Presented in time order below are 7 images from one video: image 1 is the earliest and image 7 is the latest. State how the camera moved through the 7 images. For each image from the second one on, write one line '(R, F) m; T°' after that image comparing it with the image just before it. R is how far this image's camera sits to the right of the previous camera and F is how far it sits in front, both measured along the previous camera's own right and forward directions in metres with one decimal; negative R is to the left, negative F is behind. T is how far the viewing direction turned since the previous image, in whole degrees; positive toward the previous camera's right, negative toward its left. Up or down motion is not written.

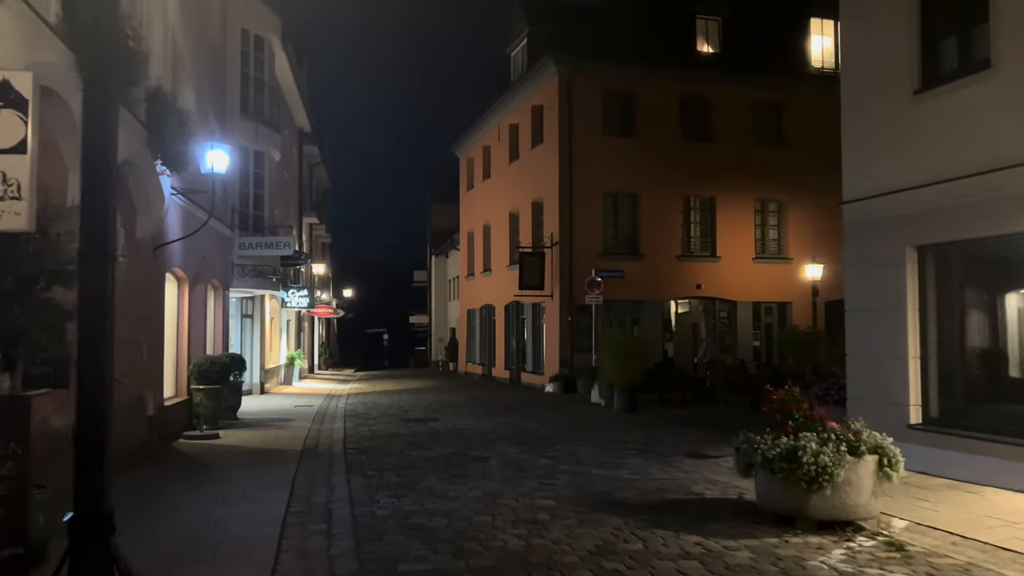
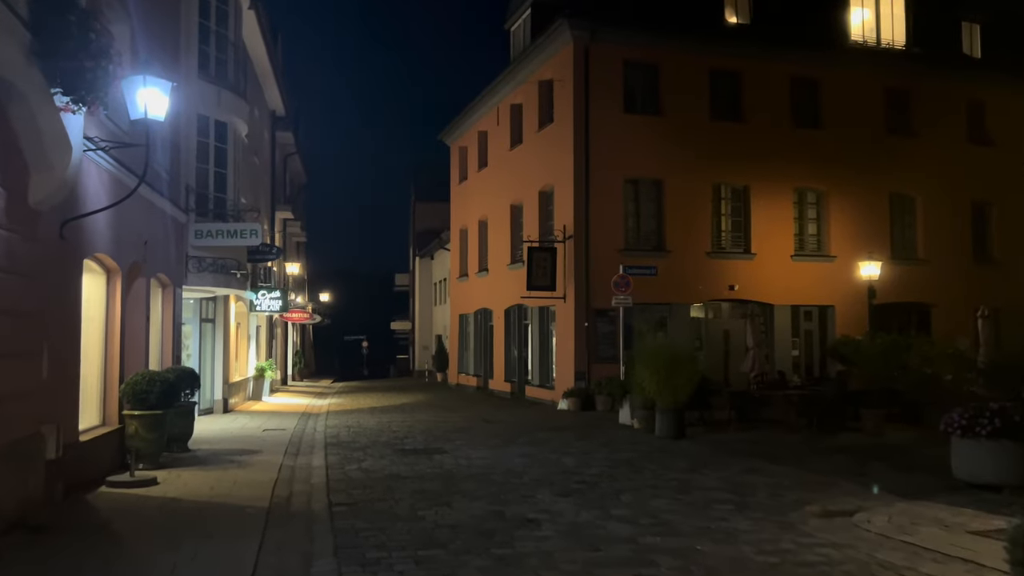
(-0.8, +3.5) m; +2°
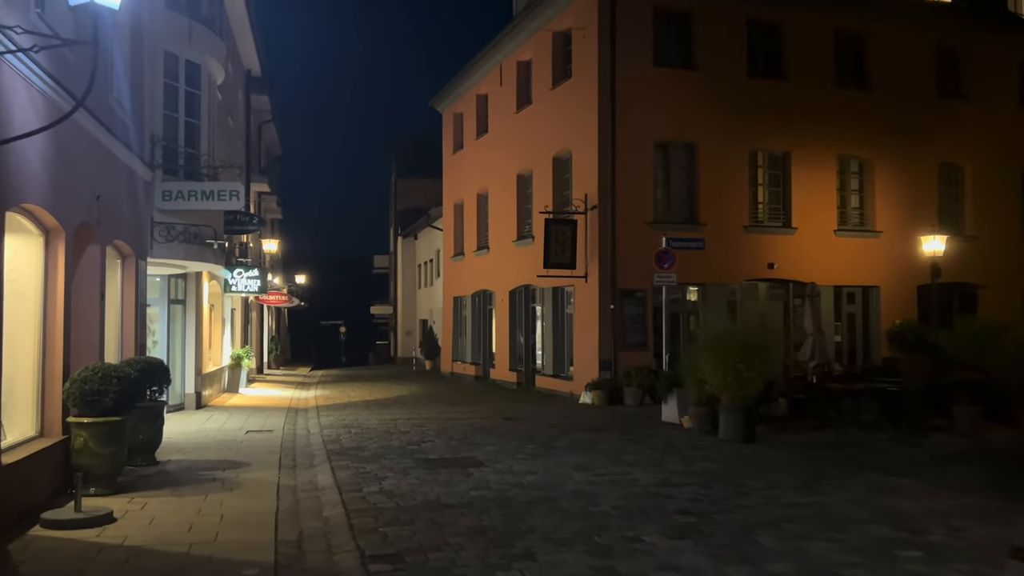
(-1.0, +2.6) m; +2°
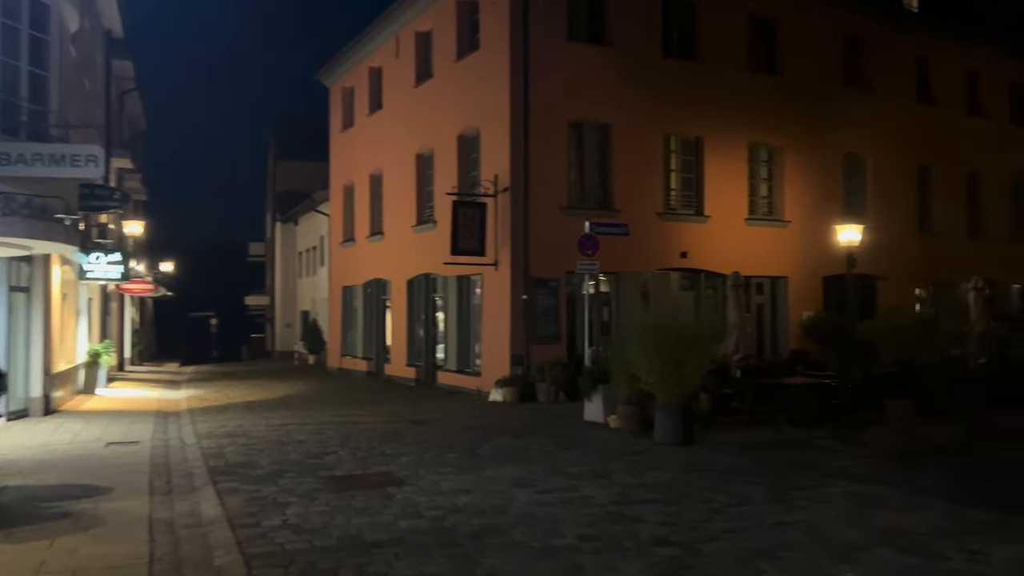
(-0.5, +1.6) m; +8°
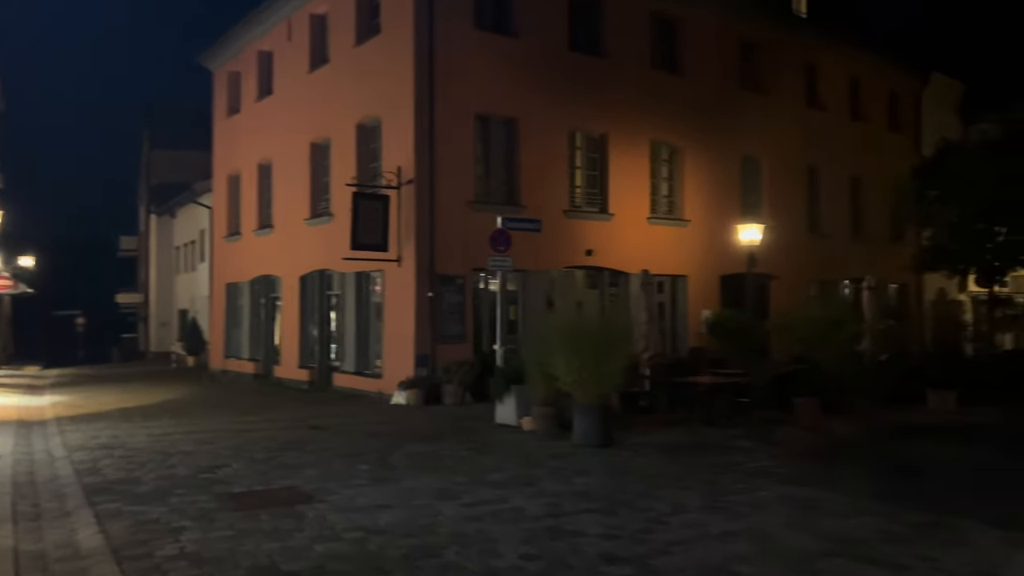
(-0.4, +0.7) m; +8°
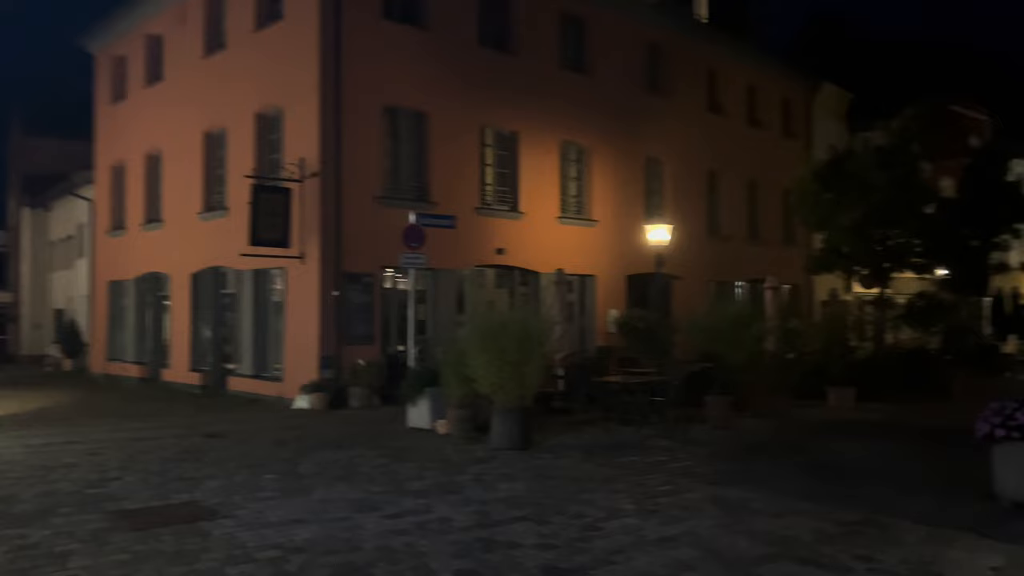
(-0.3, +0.4) m; +7°
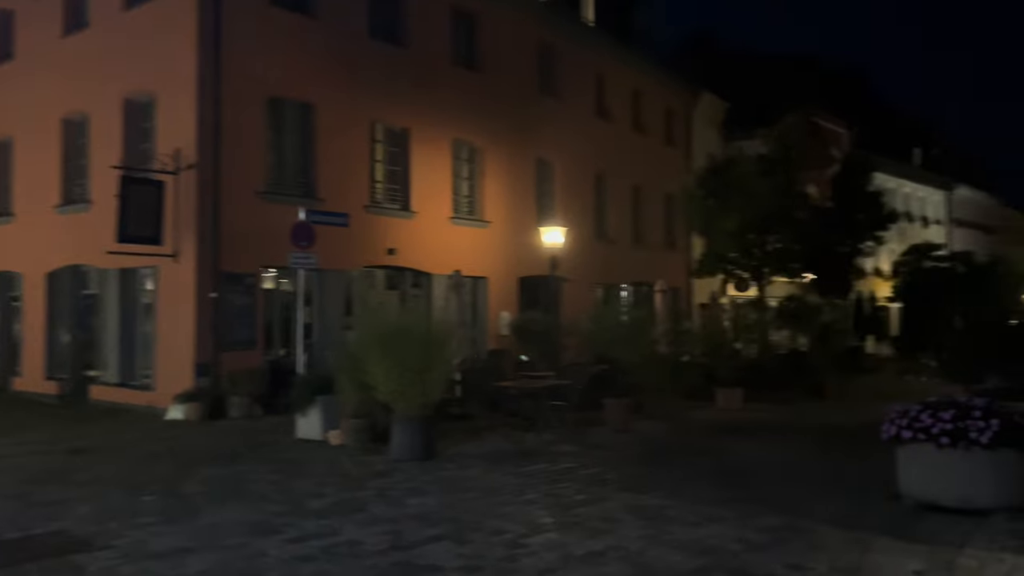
(-0.3, +0.5) m; +8°
